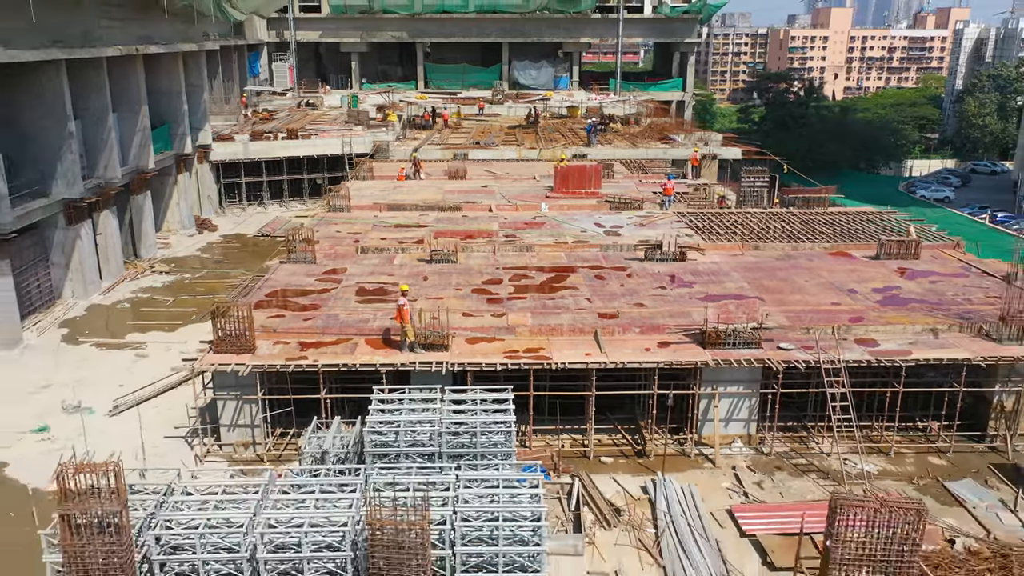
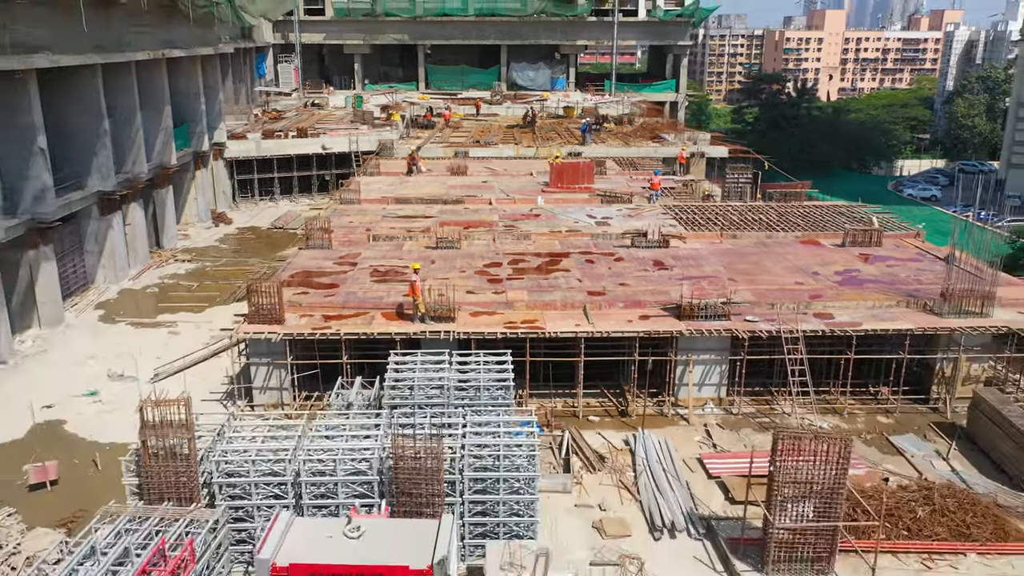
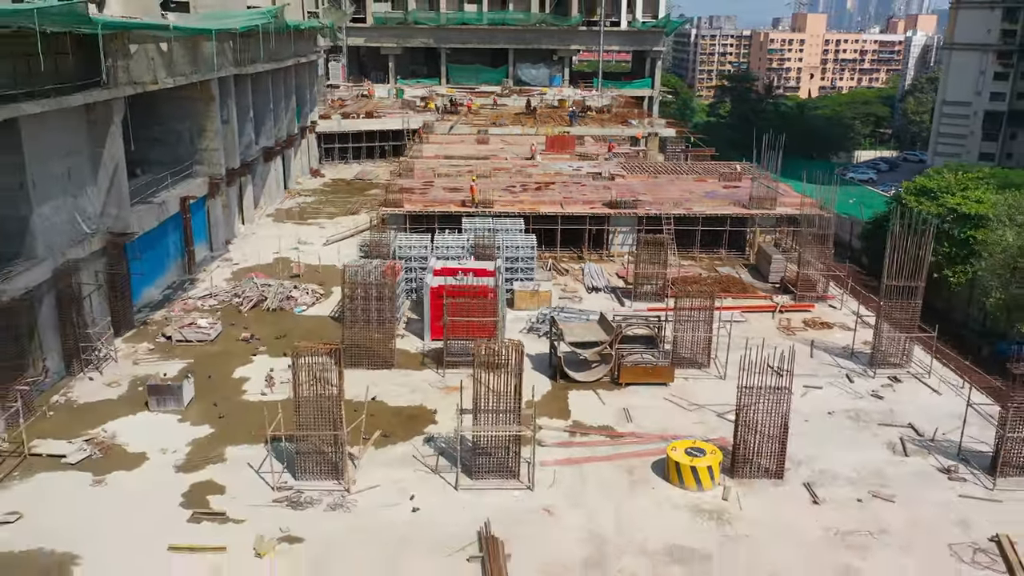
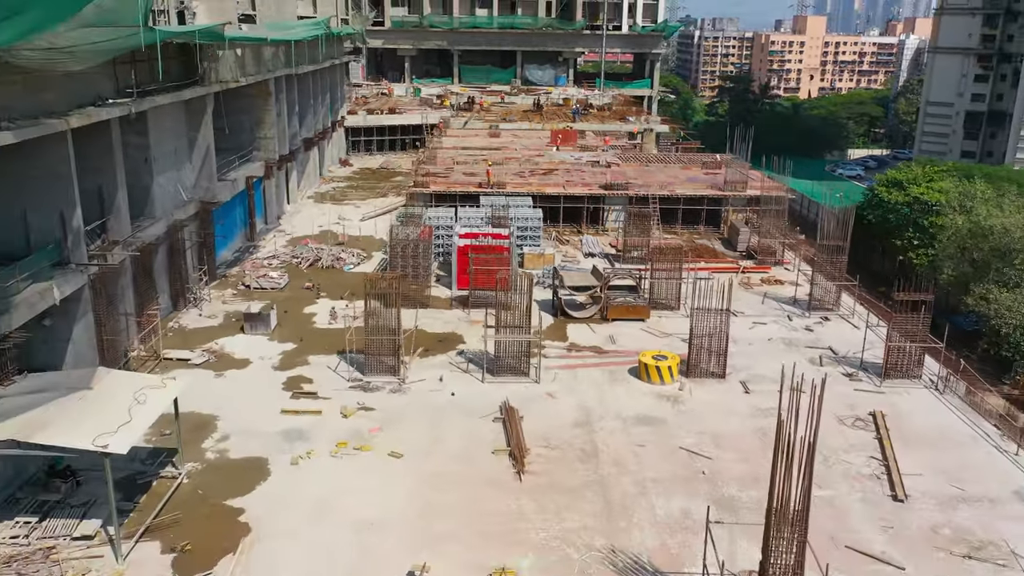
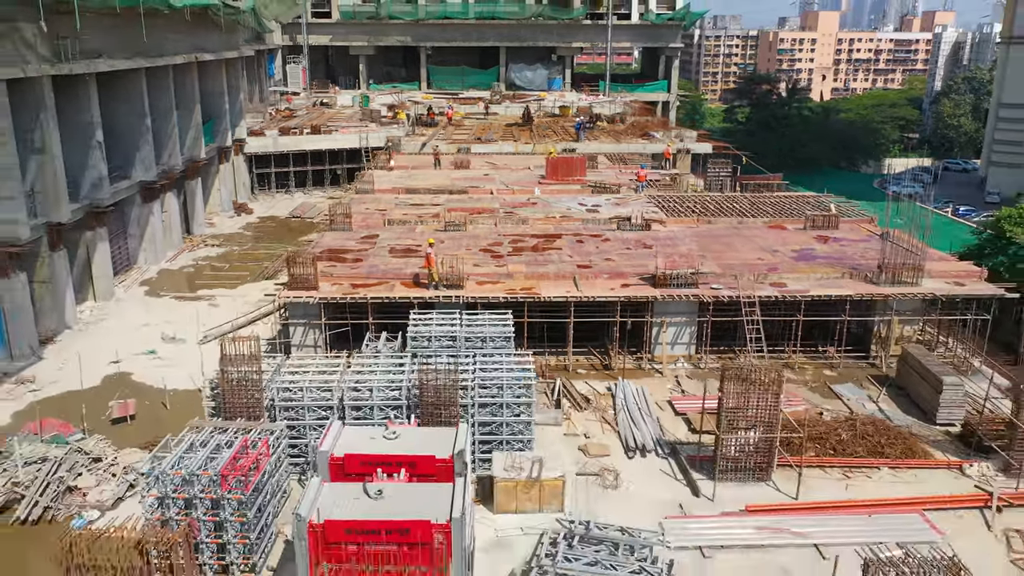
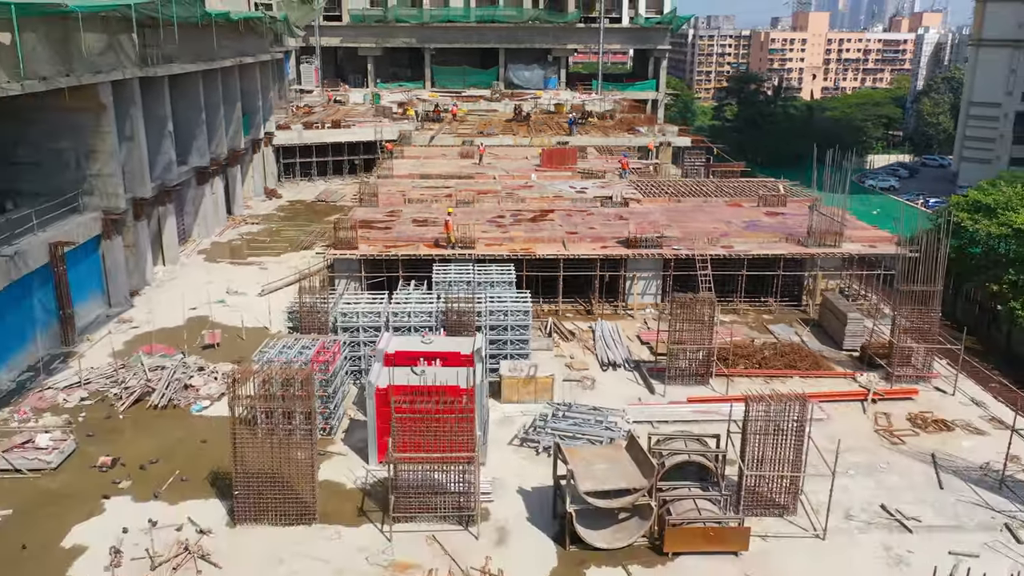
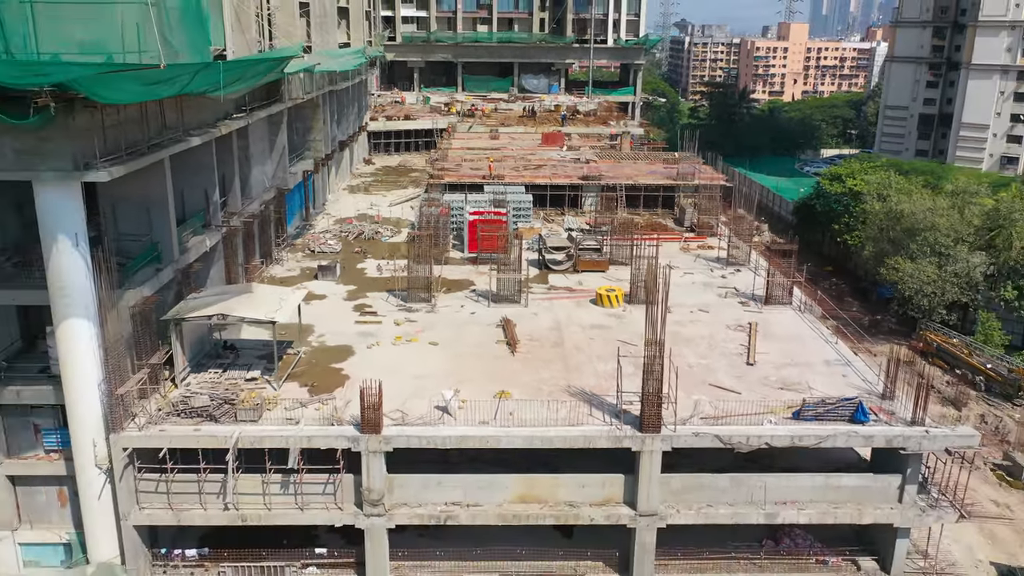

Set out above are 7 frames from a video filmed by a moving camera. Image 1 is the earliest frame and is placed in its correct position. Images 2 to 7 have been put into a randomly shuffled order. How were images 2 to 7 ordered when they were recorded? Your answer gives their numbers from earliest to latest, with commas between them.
2, 5, 6, 3, 4, 7
